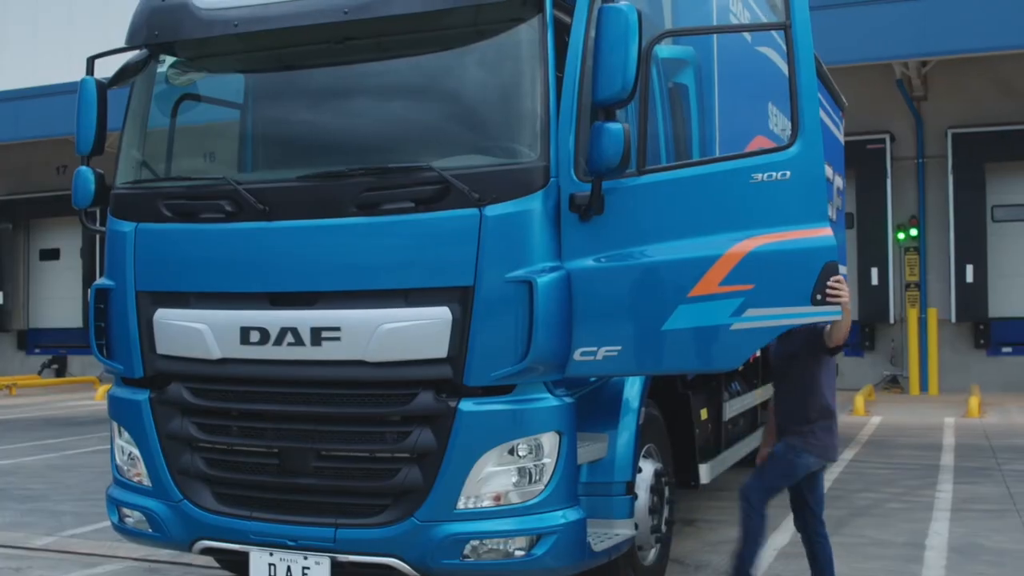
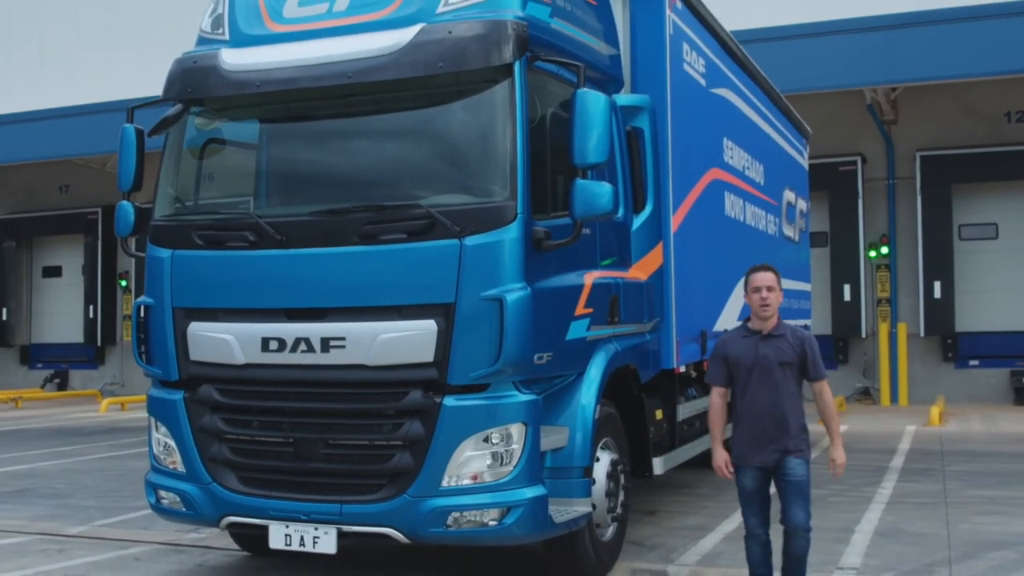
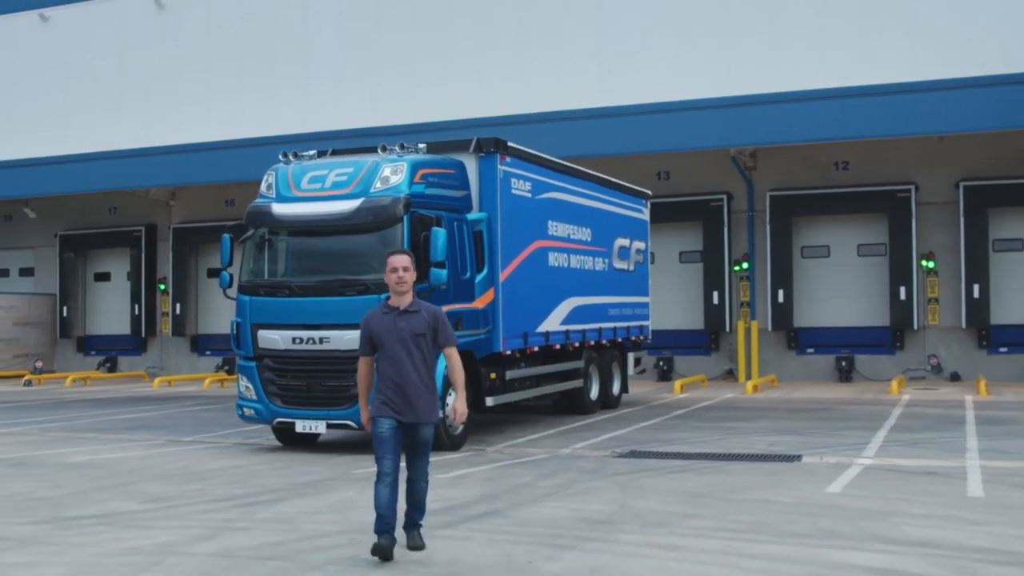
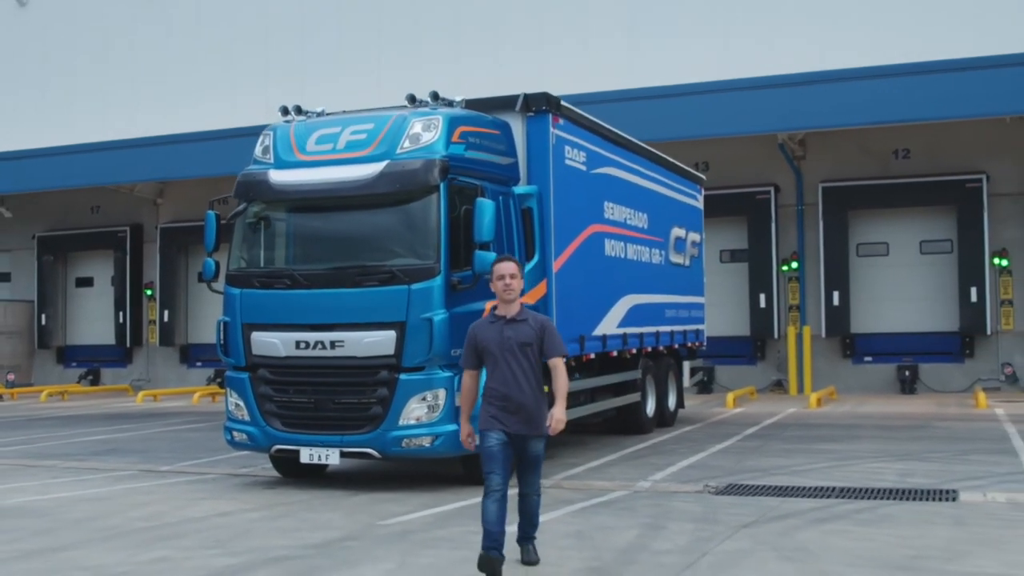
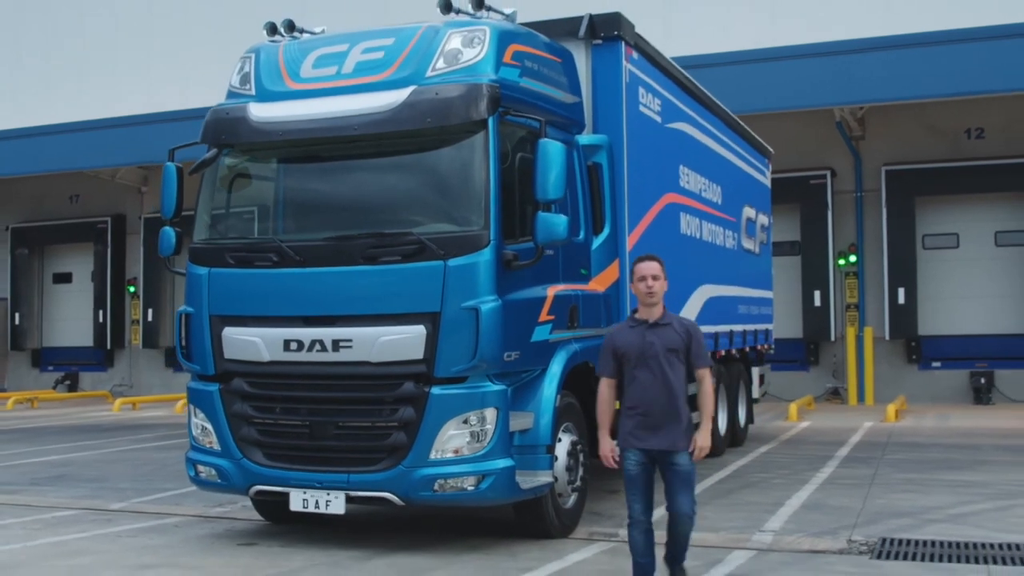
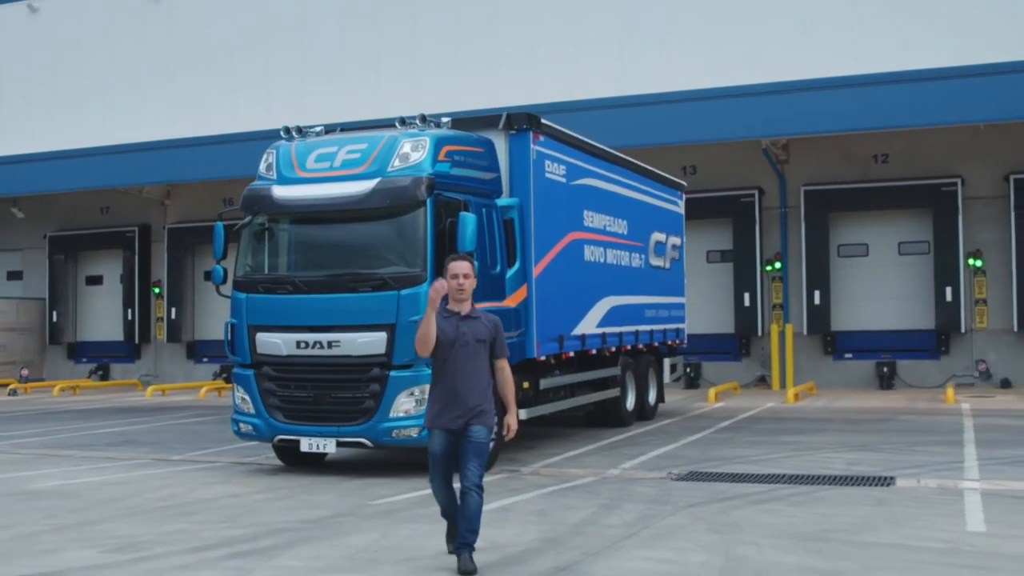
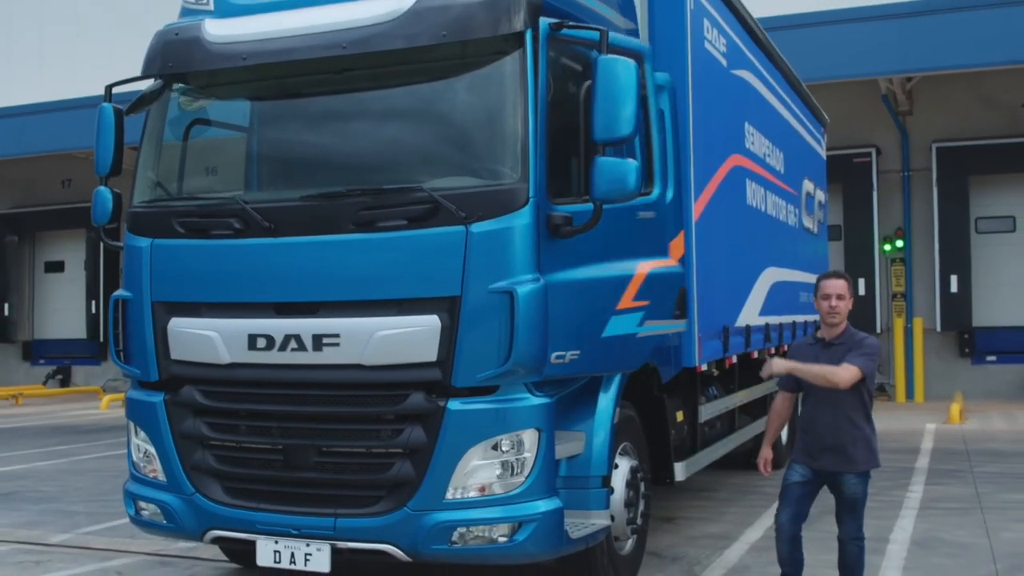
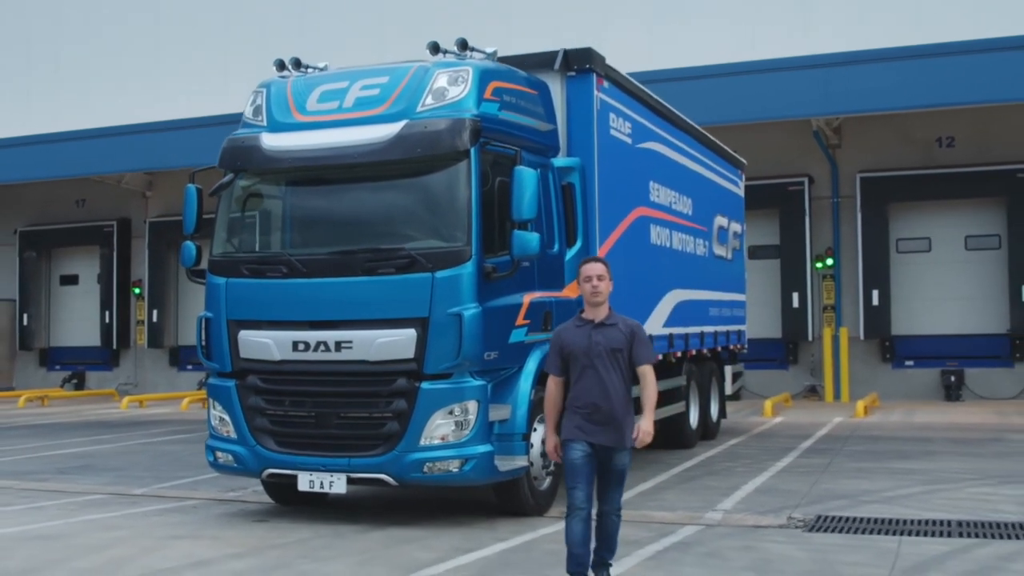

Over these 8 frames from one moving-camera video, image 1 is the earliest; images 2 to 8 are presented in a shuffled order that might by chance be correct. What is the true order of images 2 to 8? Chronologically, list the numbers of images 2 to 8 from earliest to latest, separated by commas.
7, 2, 5, 8, 4, 6, 3
